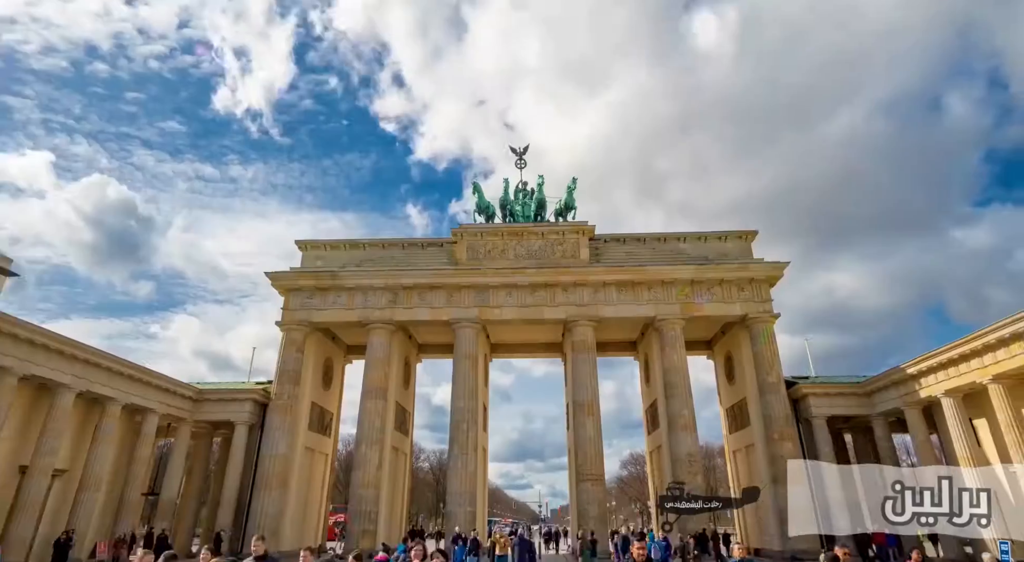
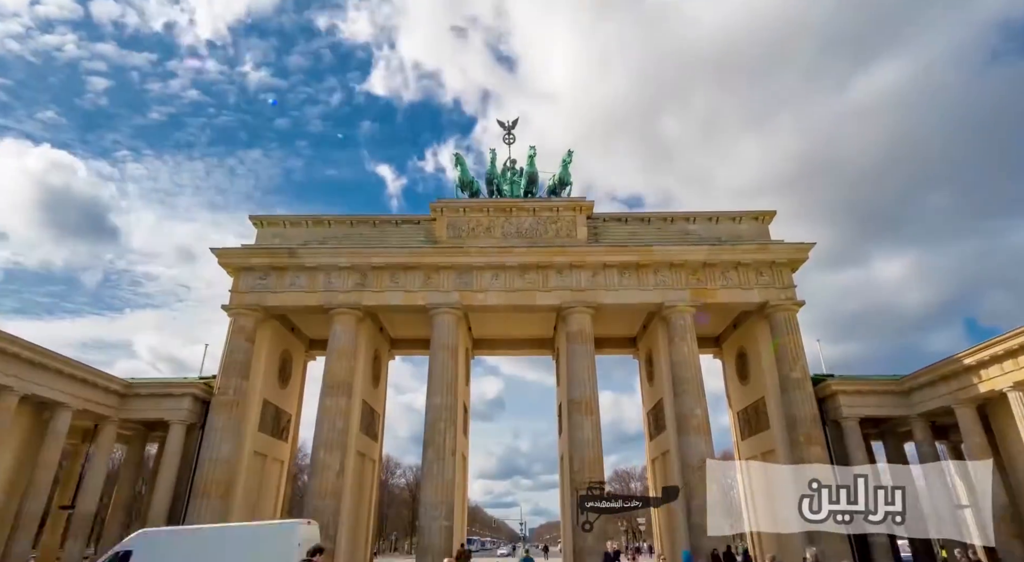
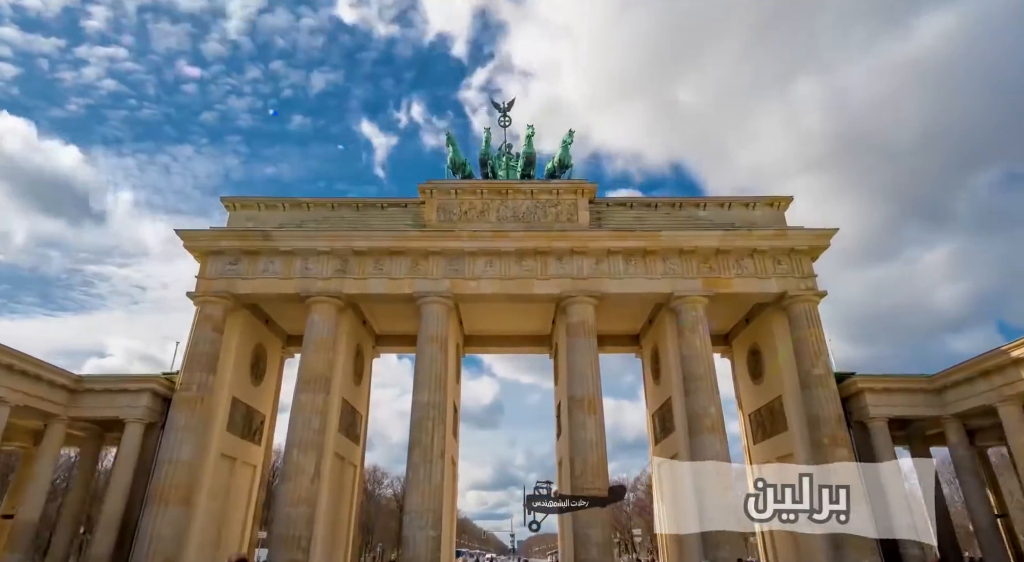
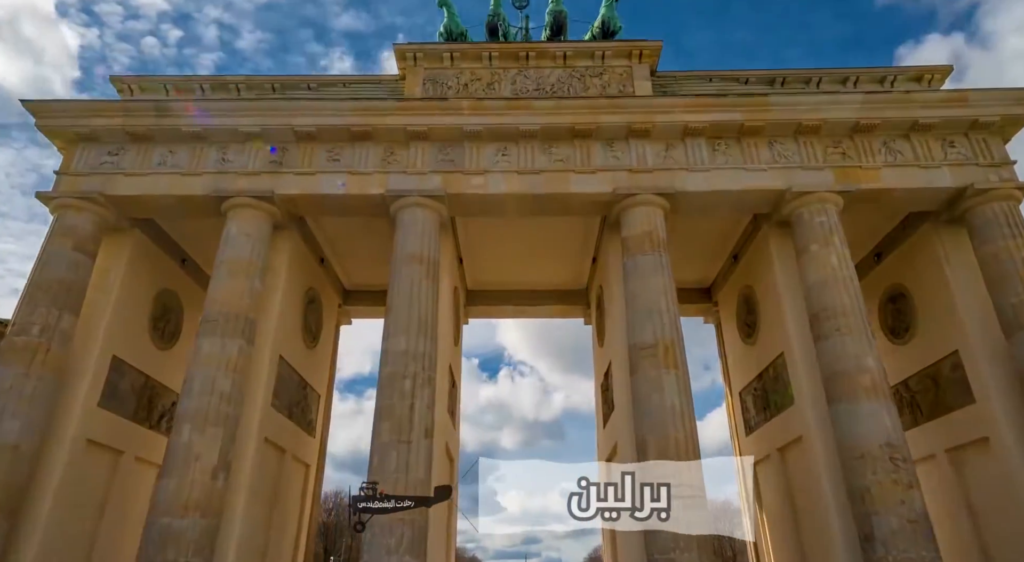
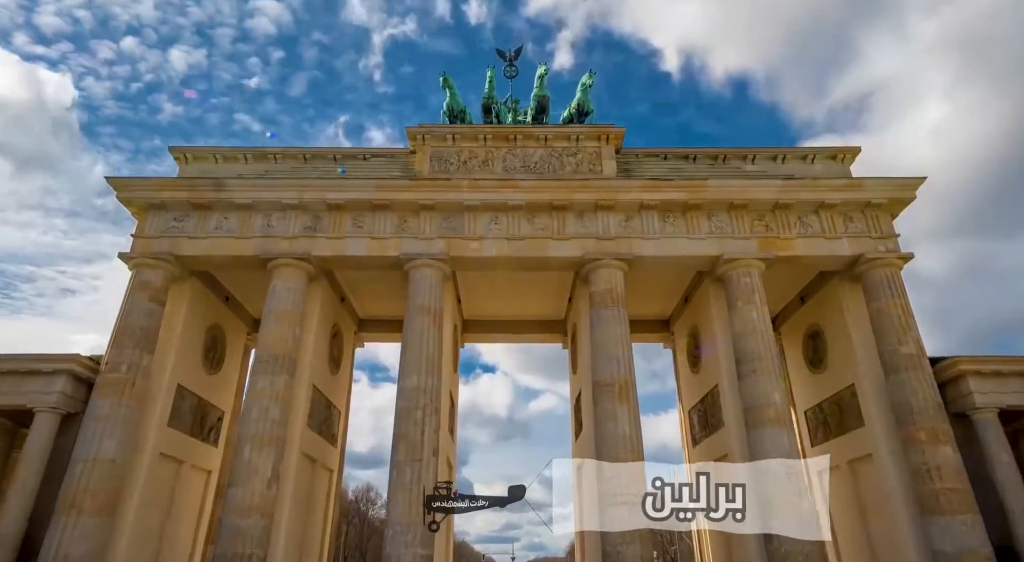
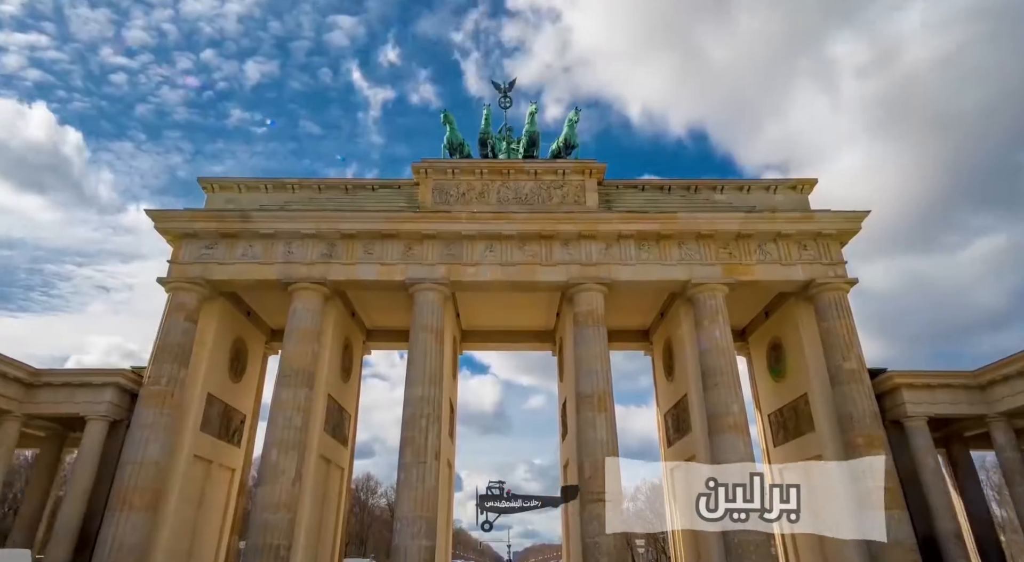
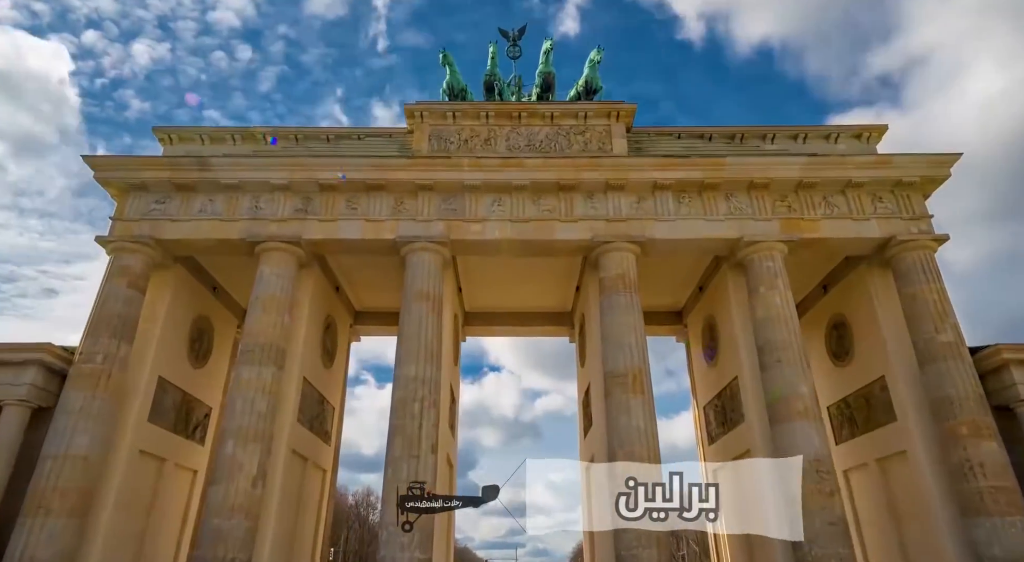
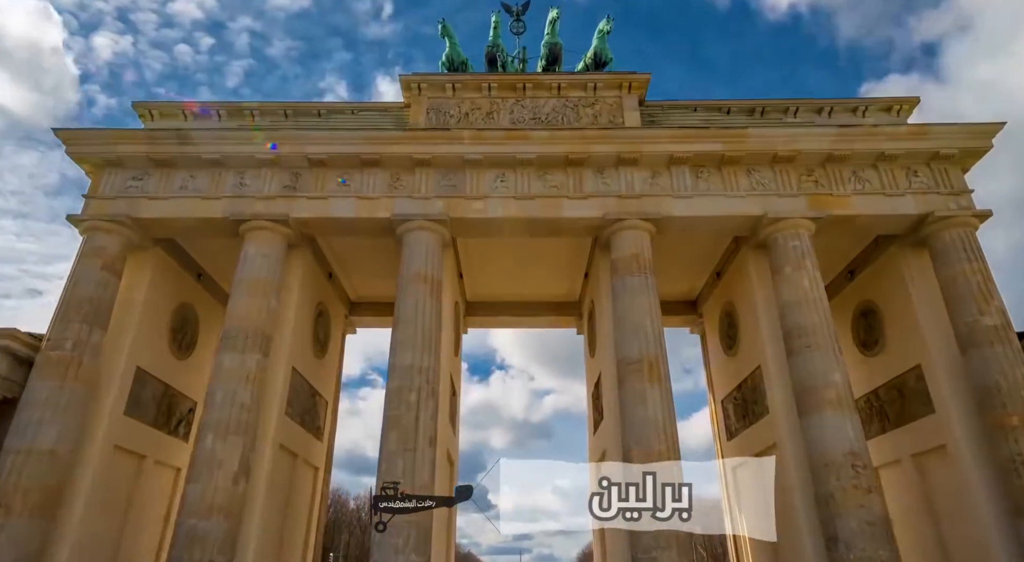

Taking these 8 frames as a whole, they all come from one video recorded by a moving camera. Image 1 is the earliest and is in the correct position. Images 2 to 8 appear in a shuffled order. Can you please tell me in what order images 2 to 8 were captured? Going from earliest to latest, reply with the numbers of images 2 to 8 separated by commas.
2, 3, 6, 5, 7, 8, 4
